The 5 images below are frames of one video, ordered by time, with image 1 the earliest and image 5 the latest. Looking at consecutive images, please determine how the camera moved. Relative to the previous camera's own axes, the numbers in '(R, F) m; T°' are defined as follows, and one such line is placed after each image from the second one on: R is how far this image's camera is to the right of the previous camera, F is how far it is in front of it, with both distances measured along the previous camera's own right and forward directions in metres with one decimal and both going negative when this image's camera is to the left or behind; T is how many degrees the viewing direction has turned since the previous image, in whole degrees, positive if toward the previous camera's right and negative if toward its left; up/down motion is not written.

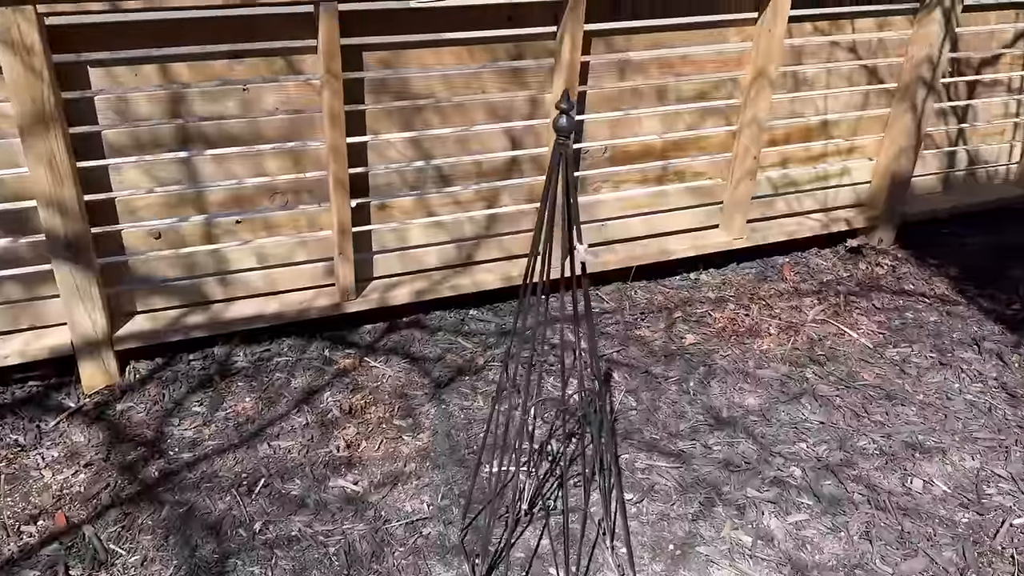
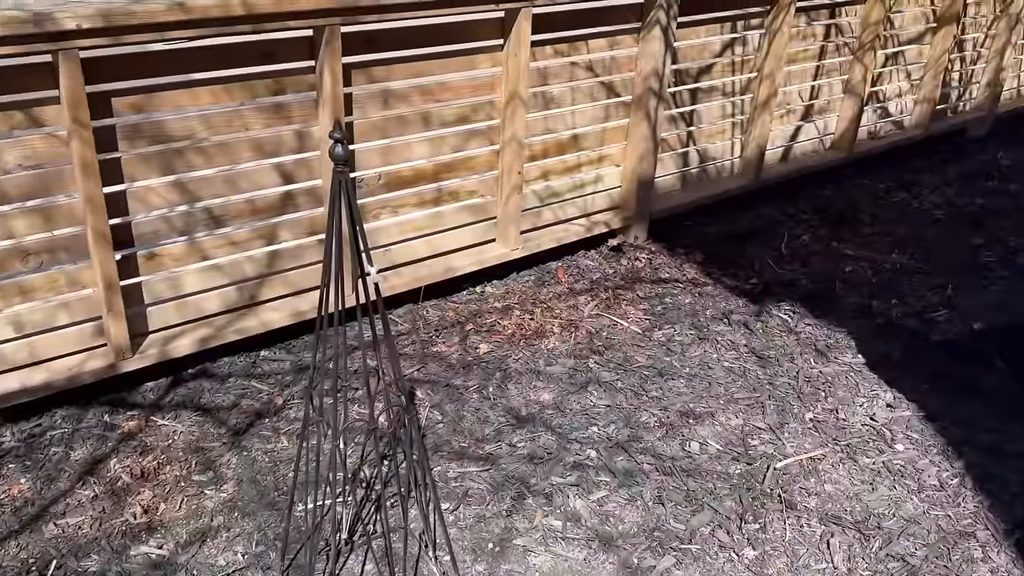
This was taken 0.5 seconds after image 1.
(0.0, -0.1) m; +15°
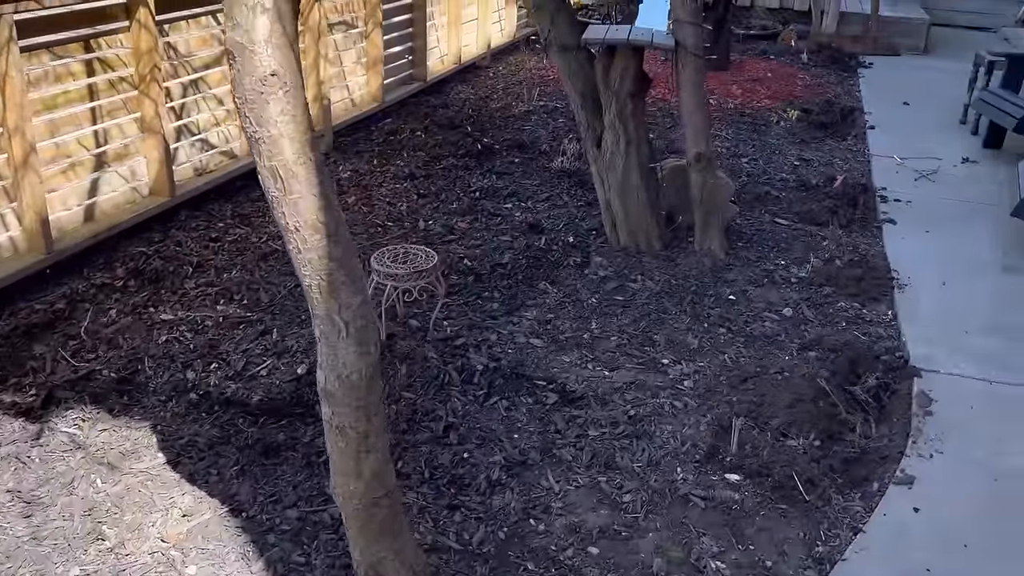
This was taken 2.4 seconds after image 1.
(+0.9, +0.3) m; +33°
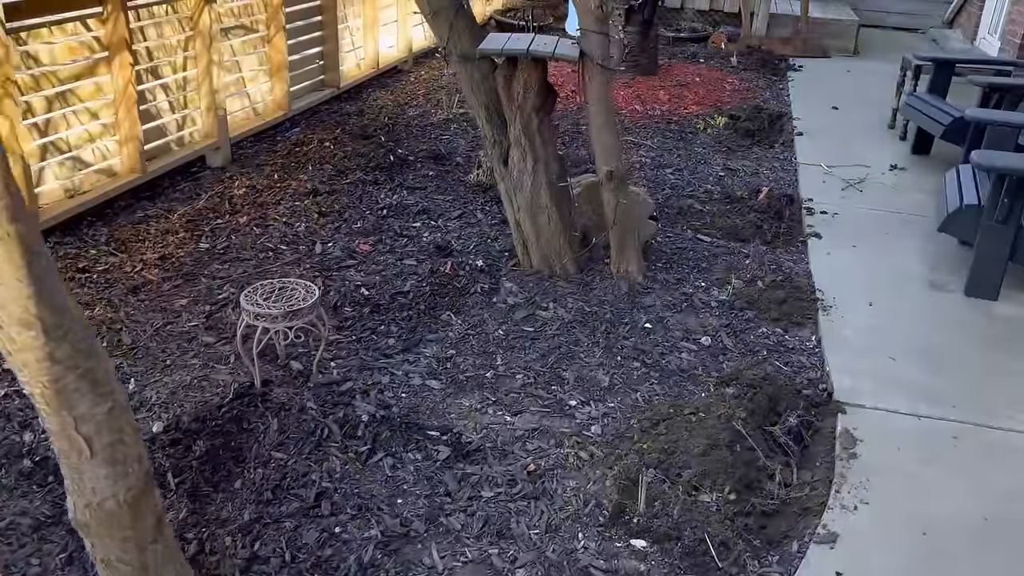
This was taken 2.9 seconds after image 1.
(+0.2, +0.3) m; +4°
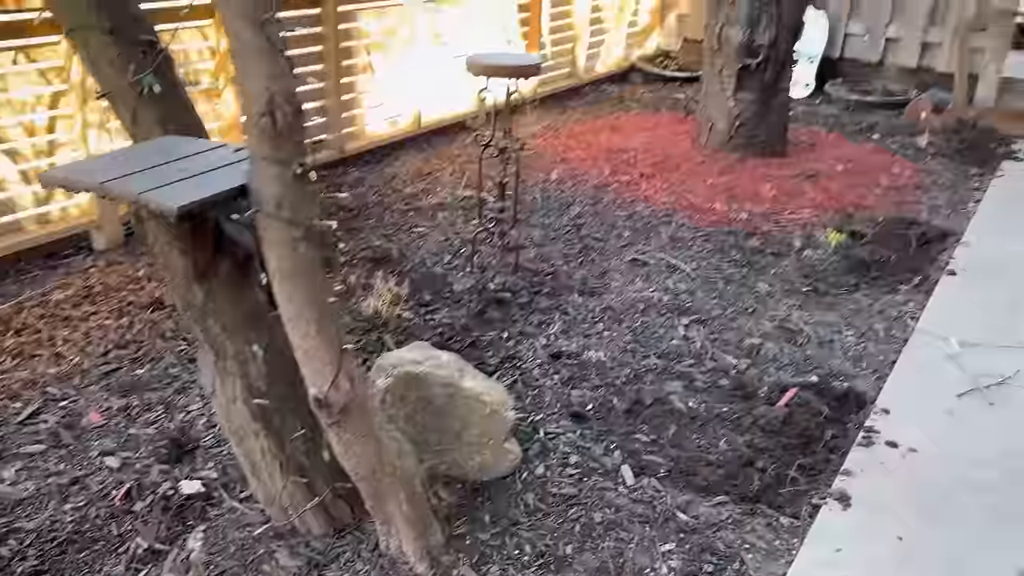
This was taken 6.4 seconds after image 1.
(+1.3, +1.7) m; -17°
